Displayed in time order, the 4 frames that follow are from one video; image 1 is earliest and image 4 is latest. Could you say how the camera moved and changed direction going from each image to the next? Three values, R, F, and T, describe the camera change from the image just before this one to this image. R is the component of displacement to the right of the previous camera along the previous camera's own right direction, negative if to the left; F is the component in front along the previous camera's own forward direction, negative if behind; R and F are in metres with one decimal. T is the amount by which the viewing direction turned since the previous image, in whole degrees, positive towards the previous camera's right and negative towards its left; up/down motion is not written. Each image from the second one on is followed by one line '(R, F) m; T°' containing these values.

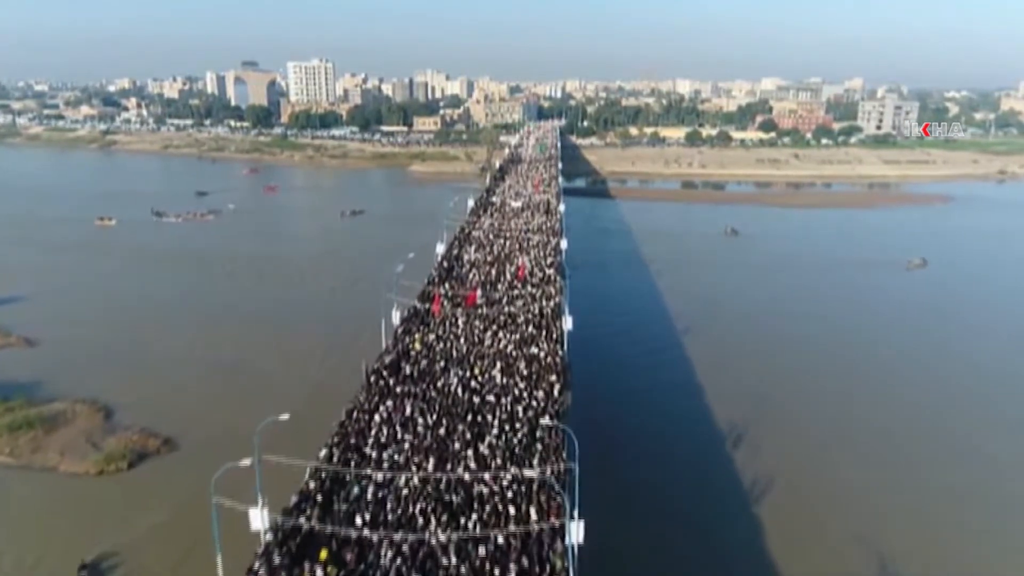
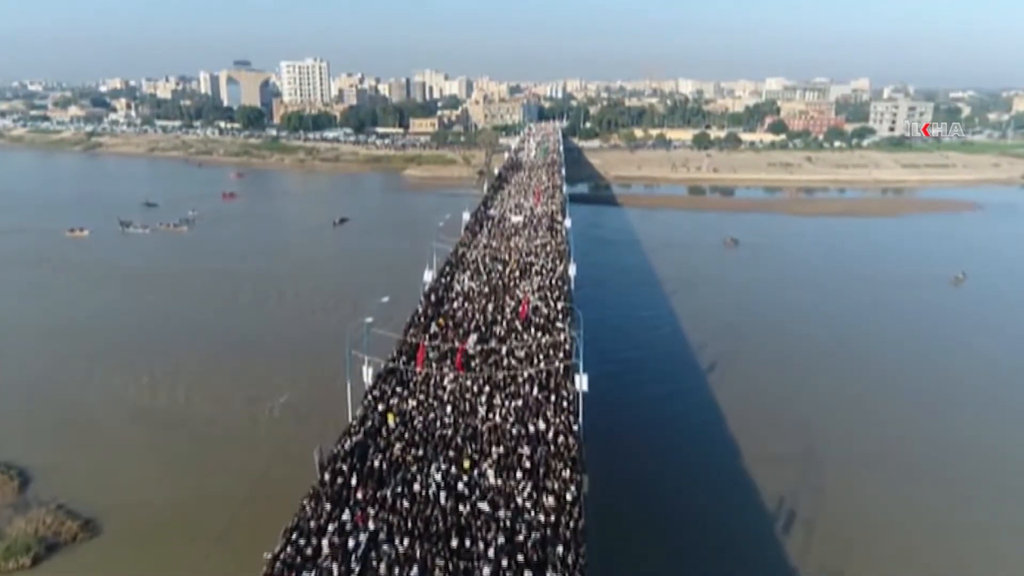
(0.0, +2.0) m; 0°
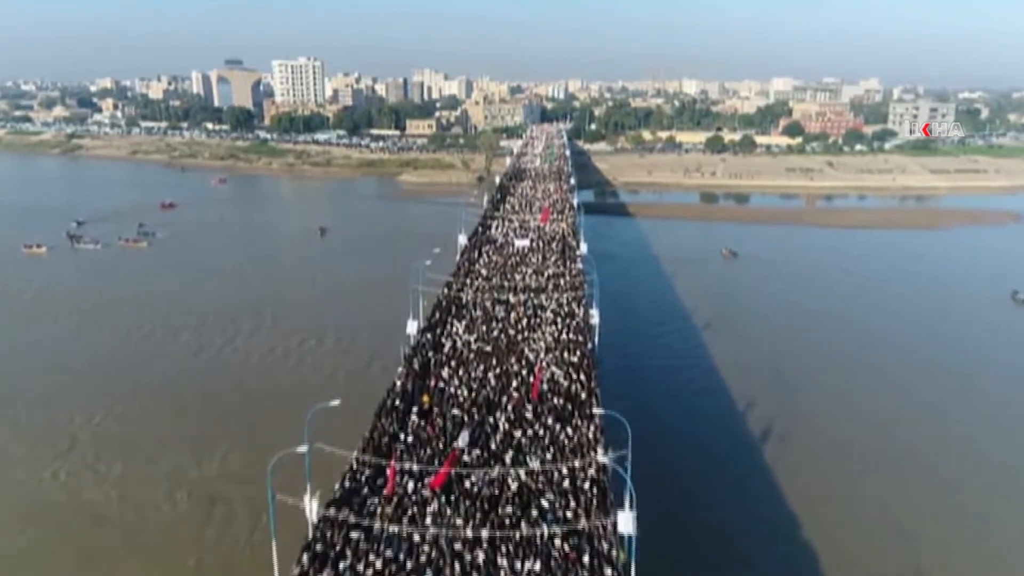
(-0.1, +2.7) m; 0°
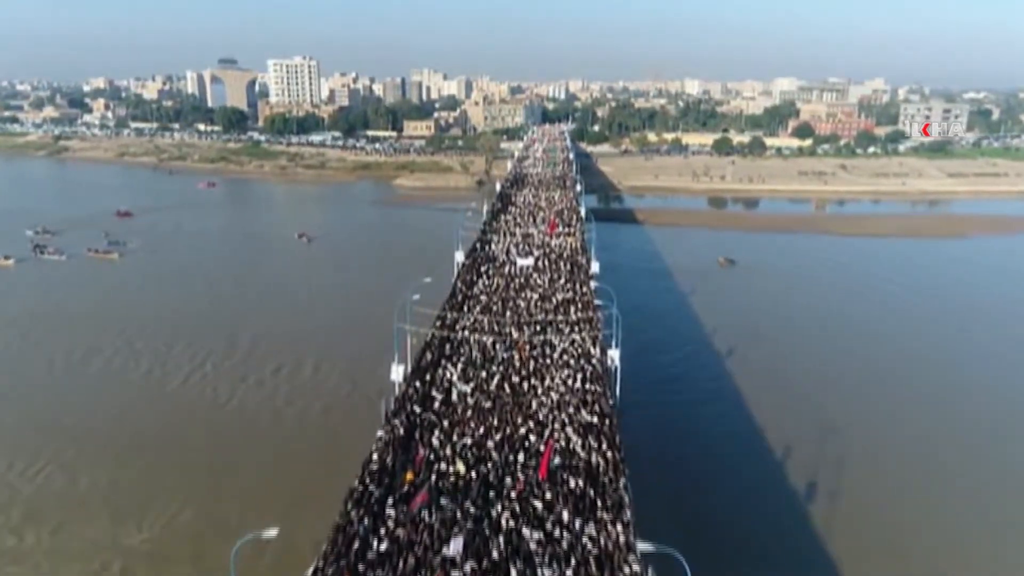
(0.0, +1.6) m; 0°
